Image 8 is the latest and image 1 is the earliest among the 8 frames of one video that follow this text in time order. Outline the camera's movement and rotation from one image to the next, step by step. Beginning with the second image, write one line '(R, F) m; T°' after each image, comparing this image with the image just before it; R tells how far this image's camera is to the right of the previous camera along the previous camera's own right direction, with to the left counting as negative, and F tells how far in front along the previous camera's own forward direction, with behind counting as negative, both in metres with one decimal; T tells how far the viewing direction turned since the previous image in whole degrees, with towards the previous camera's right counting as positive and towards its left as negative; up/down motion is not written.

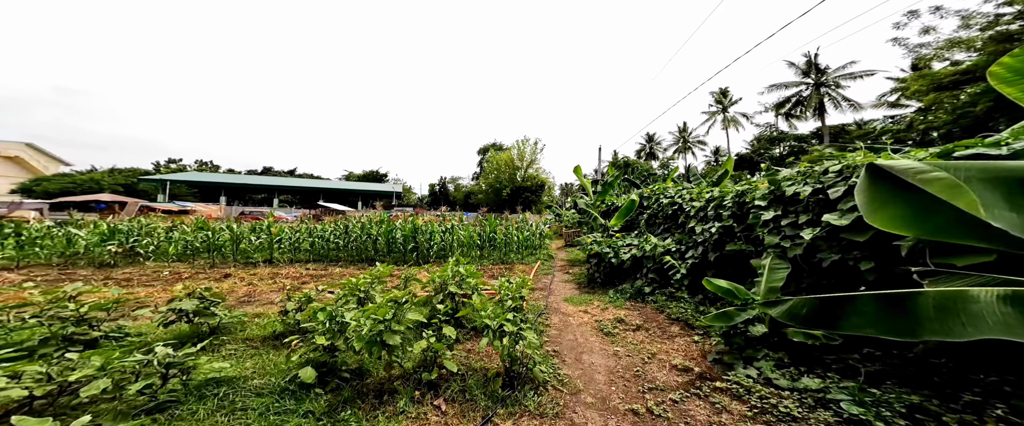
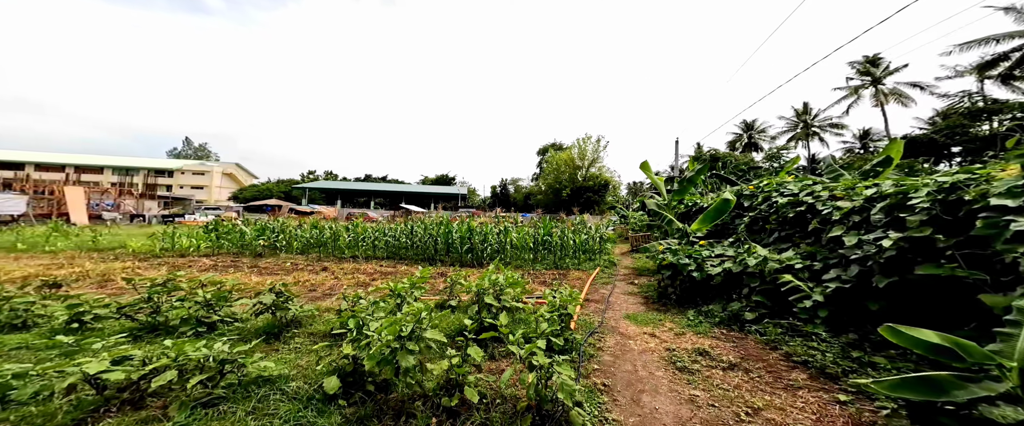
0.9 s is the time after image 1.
(+0.2, +0.3) m; -14°
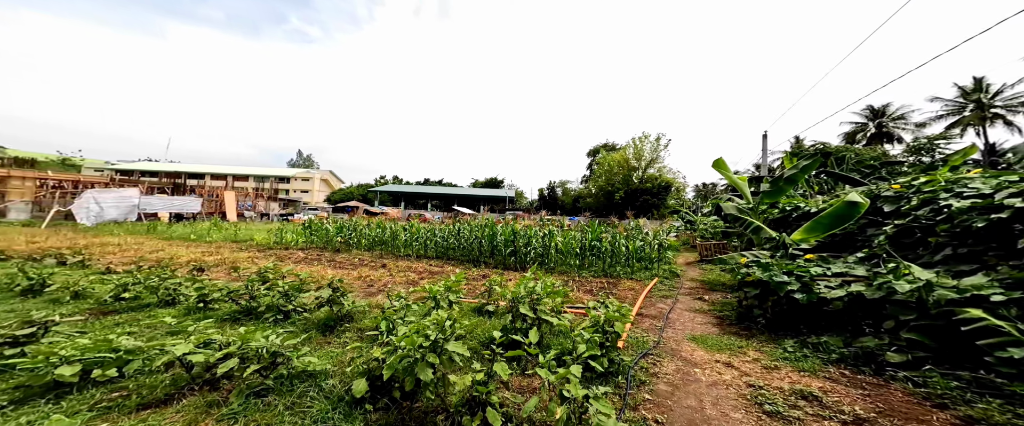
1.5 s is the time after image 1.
(+0.1, +0.2) m; -11°
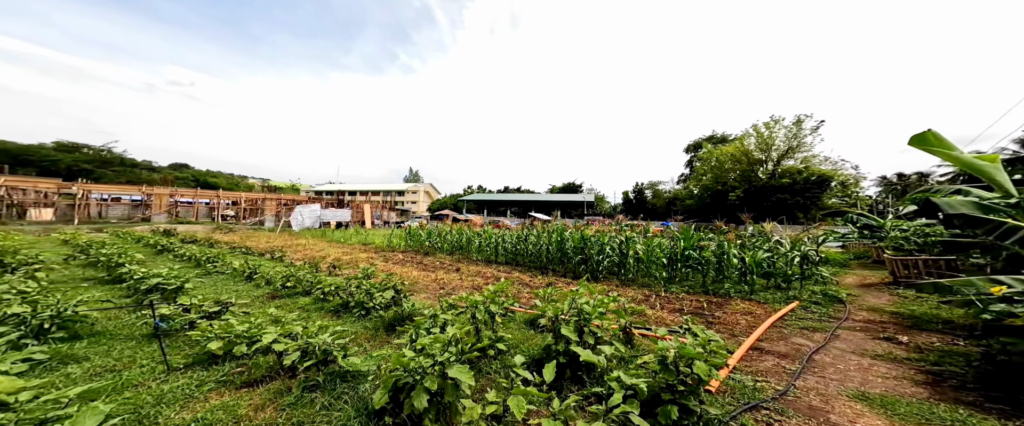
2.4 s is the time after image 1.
(+0.4, +0.4) m; -21°
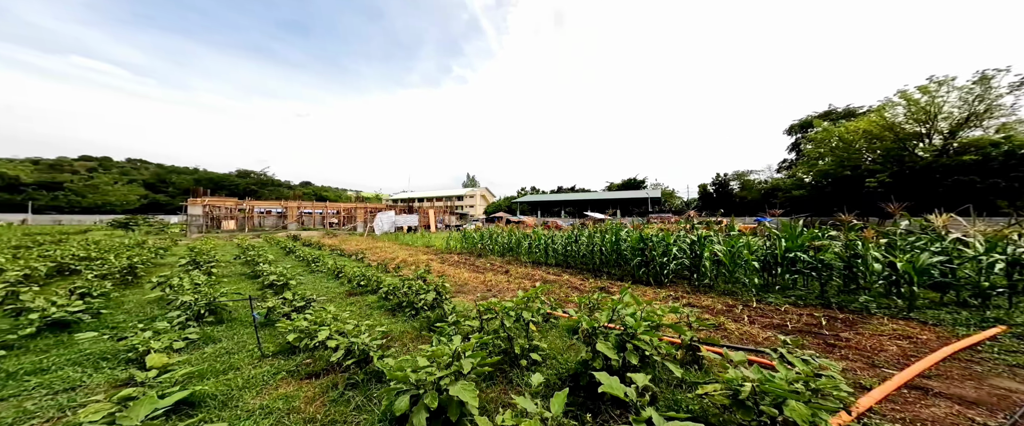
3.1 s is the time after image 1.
(+0.2, +0.2) m; -13°
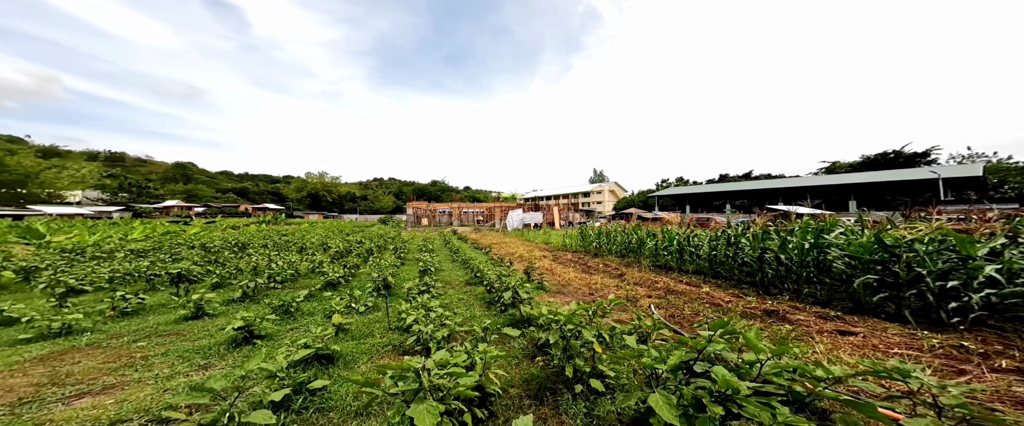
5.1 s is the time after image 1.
(+0.3, +0.5) m; -26°
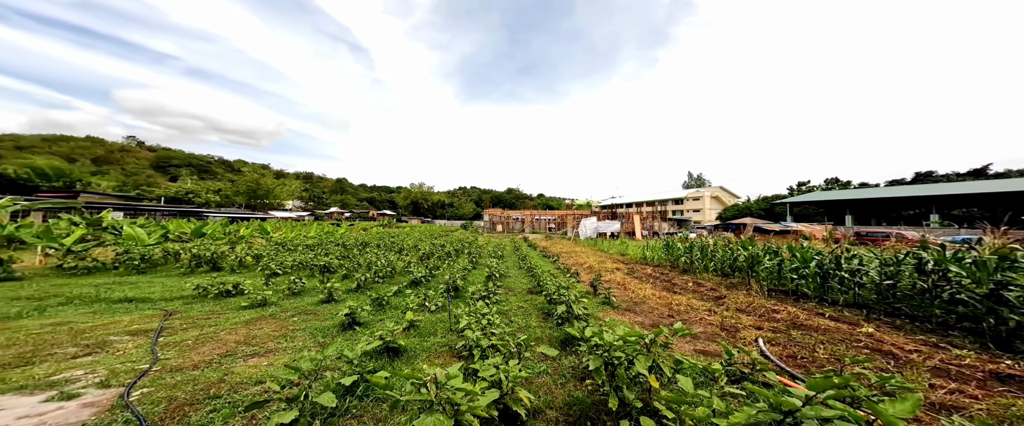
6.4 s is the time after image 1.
(+0.1, +0.2) m; -13°
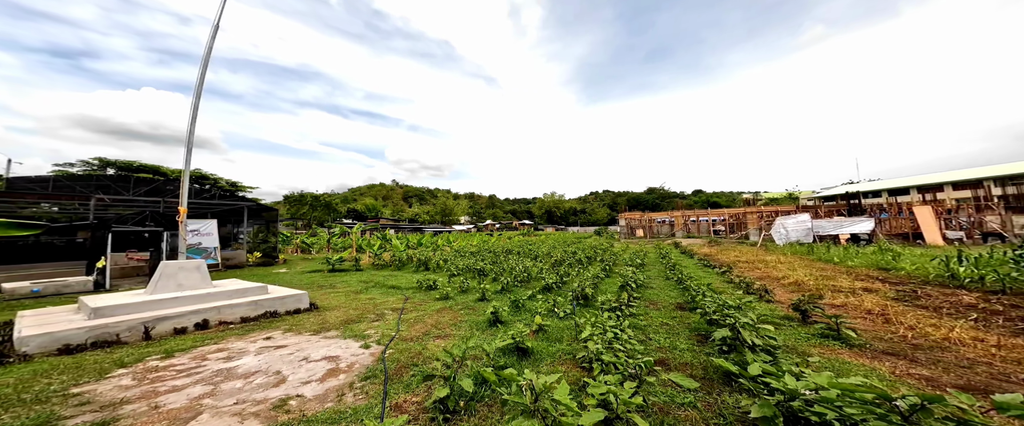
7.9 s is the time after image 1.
(-0.2, +0.3) m; -24°
